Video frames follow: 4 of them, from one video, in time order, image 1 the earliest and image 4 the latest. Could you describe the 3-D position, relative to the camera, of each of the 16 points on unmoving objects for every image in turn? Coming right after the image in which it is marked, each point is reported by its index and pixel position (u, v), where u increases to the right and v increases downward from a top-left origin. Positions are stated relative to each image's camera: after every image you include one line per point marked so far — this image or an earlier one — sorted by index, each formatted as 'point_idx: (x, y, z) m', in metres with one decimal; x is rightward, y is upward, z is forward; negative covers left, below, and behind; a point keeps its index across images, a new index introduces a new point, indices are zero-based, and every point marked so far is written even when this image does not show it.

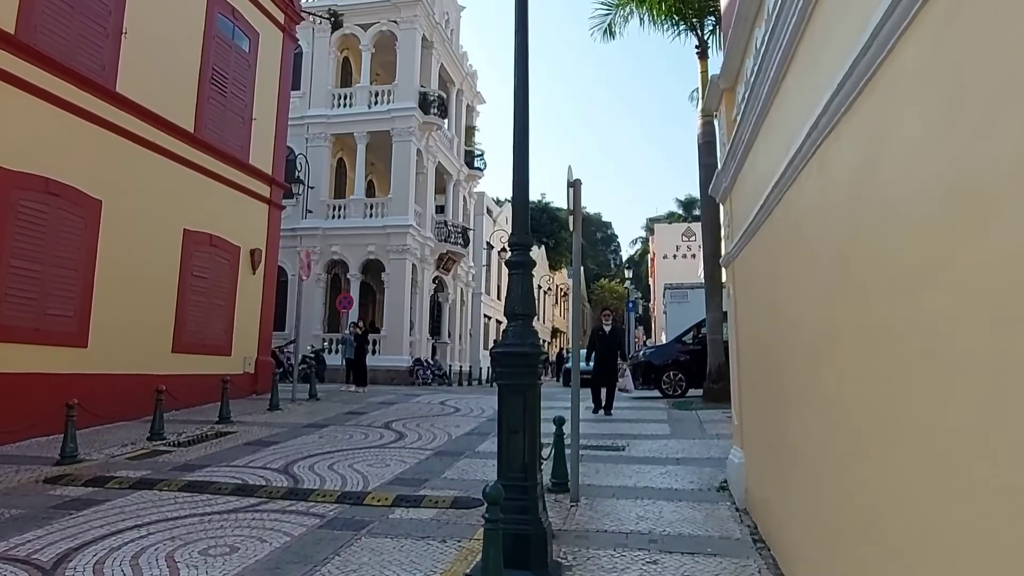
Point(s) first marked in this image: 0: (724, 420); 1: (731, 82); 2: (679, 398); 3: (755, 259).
0: (+3.8, -2.4, +11.5) m
1: (+2.5, +2.3, +7.3) m
2: (+4.0, -2.6, +15.4) m
3: (+2.3, +0.3, +6.1) m
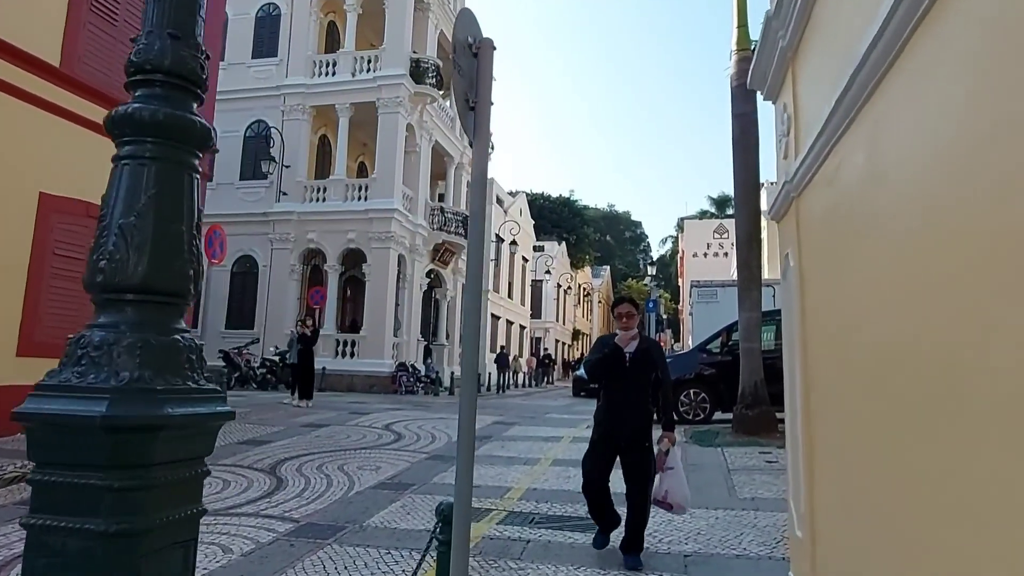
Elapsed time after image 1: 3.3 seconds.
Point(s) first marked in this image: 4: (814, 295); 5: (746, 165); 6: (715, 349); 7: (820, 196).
0: (+3.1, -2.2, +7.8) m
1: (+1.6, +2.5, +3.6) m
2: (+3.5, -2.5, +11.7) m
3: (+1.4, +0.5, +2.5) m
4: (+1.6, 0.0, +3.3) m
5: (+4.0, +2.1, +10.9) m
6: (+3.9, -1.2, +12.1) m
7: (+1.6, +0.4, +3.3) m
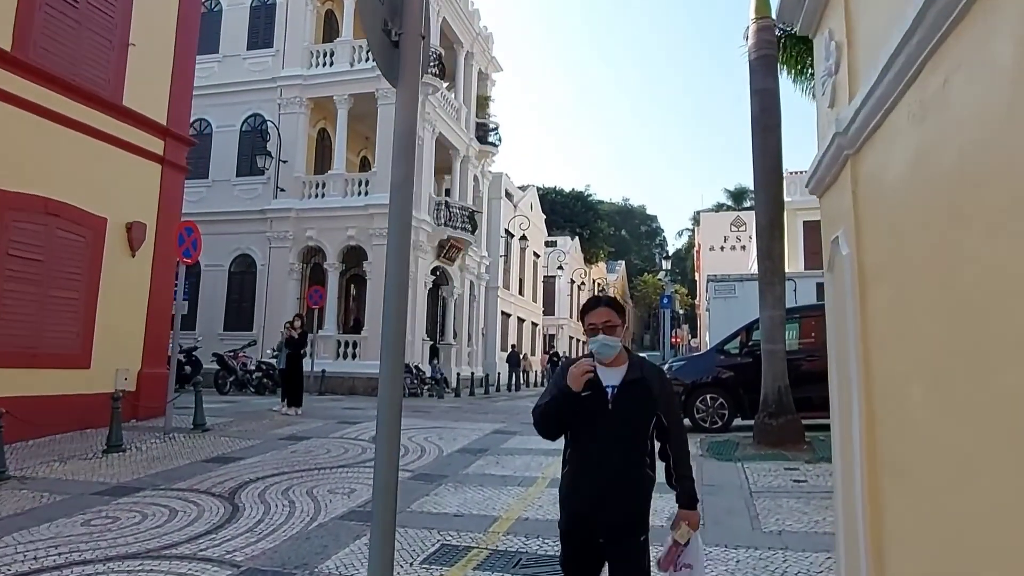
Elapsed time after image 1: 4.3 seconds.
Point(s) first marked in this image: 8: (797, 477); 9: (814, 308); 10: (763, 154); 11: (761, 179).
0: (+3.0, -2.2, +6.8) m
1: (+1.4, +2.5, +2.6) m
2: (+3.5, -2.4, +10.6) m
3: (+1.1, +0.5, +1.5) m
4: (+1.3, 0.0, +2.3) m
5: (+3.9, +2.2, +9.8) m
6: (+3.9, -1.1, +11.1) m
7: (+1.3, +0.5, +2.3) m
8: (+3.3, -2.2, +7.5) m
9: (+5.3, -0.3, +11.2) m
10: (+3.8, +2.1, +9.8) m
11: (+3.8, +1.6, +9.7) m
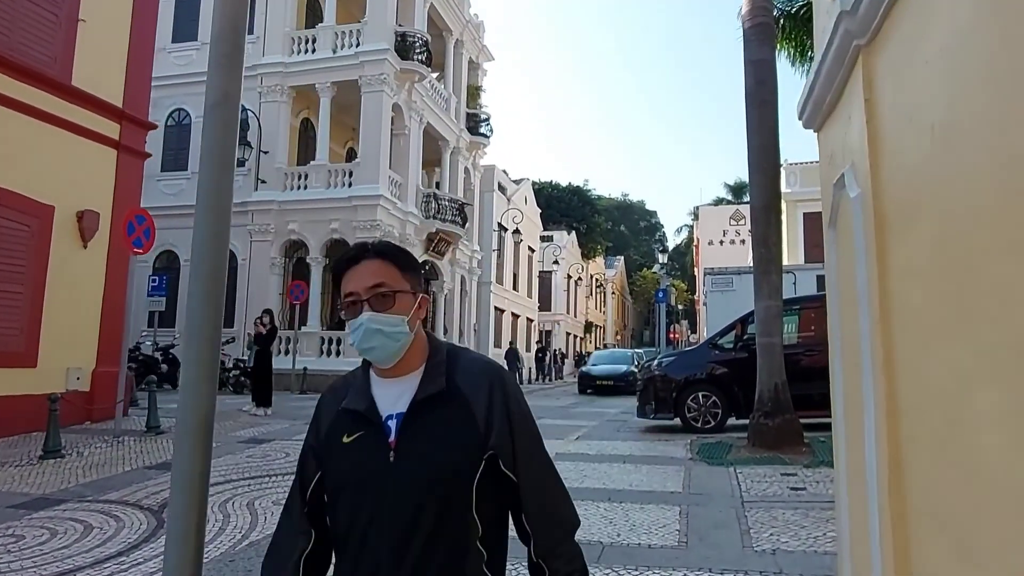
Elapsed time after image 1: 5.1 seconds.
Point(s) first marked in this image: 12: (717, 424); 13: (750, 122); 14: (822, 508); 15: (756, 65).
0: (+2.6, -2.0, +6.0) m
1: (+1.0, +2.6, +1.9) m
2: (+3.1, -2.2, +9.9) m
3: (+0.7, +0.6, +0.8) m
4: (+1.0, +0.1, +1.5) m
5: (+3.5, +2.3, +9.0) m
6: (+3.5, -0.9, +10.3) m
7: (+1.0, +0.6, +1.5) m
8: (+2.9, -2.0, +6.8) m
9: (+4.9, -0.2, +10.4) m
10: (+3.5, +2.2, +9.1) m
11: (+3.5, +1.8, +9.0) m
12: (+3.2, -2.1, +10.0) m
13: (+3.4, +2.3, +9.2) m
14: (+2.8, -2.0, +5.9) m
15: (+3.6, +3.2, +9.2) m
